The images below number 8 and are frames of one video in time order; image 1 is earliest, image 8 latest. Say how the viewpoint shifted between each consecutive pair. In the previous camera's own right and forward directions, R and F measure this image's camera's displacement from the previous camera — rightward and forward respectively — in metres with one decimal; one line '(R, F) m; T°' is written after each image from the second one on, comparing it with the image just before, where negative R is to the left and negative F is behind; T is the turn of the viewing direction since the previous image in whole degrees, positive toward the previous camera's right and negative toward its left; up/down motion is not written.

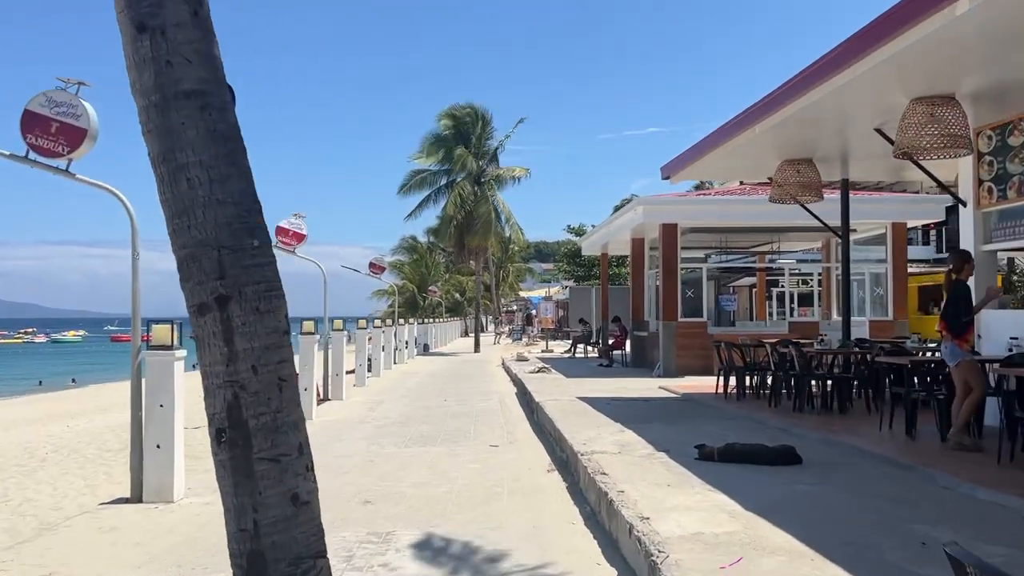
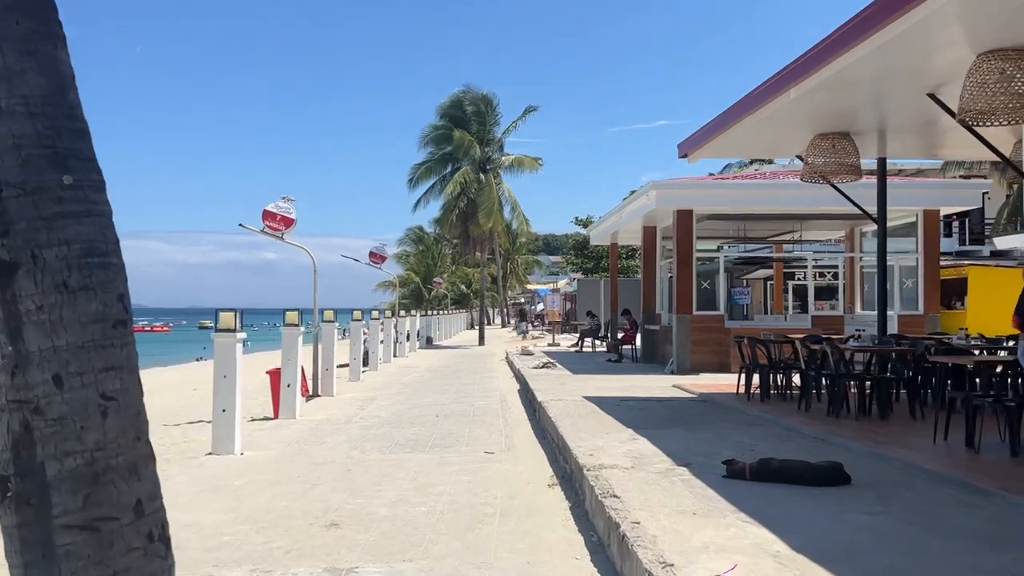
(+0.1, +1.1) m; -1°
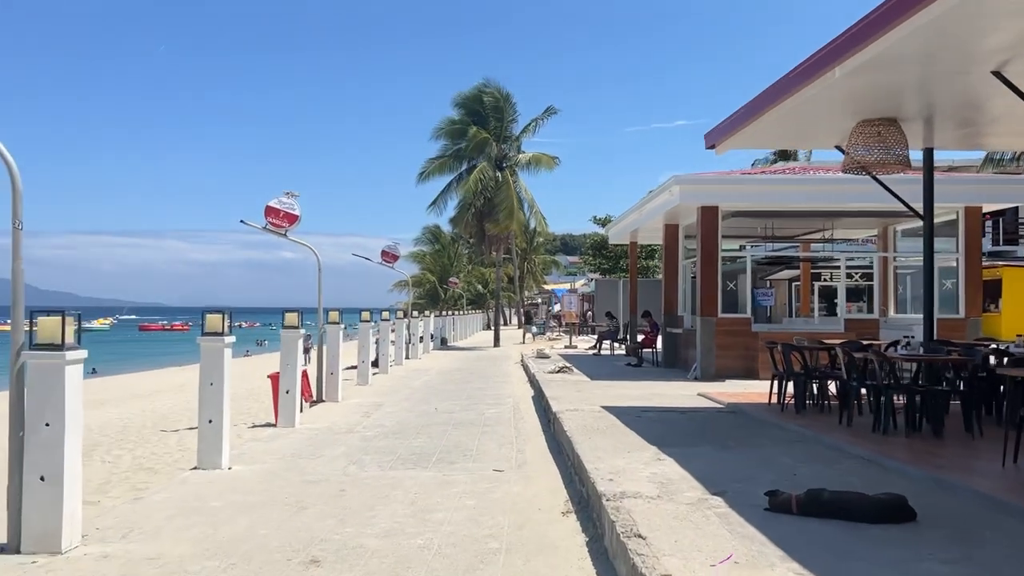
(+0.1, +0.8) m; -1°
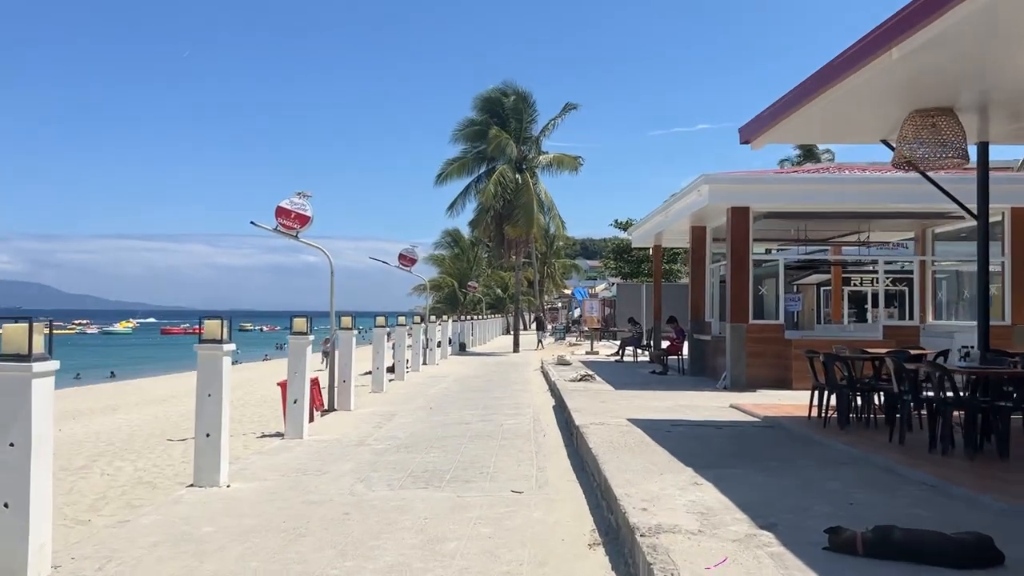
(0.0, +0.7) m; -1°
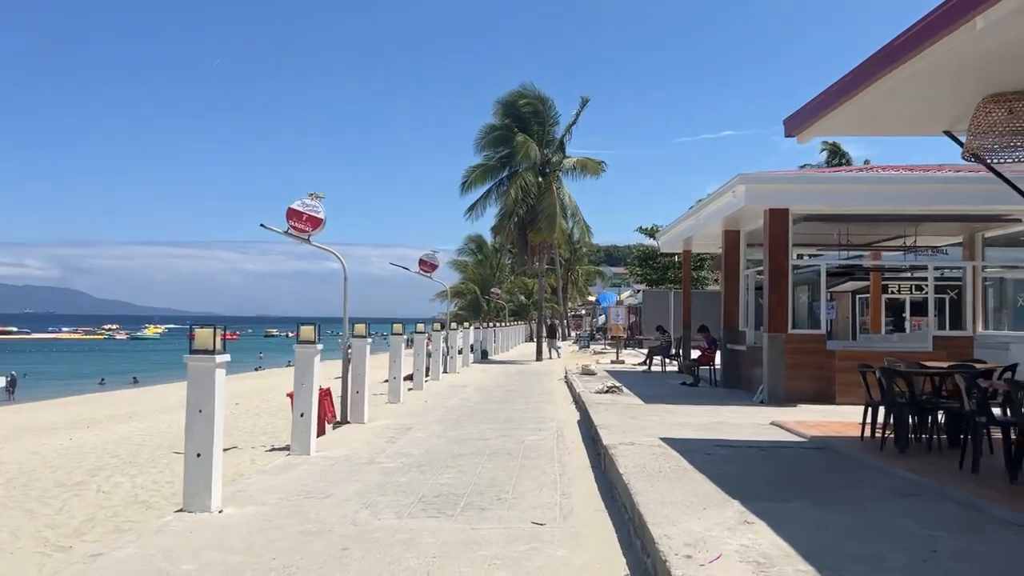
(0.0, +0.8) m; -2°
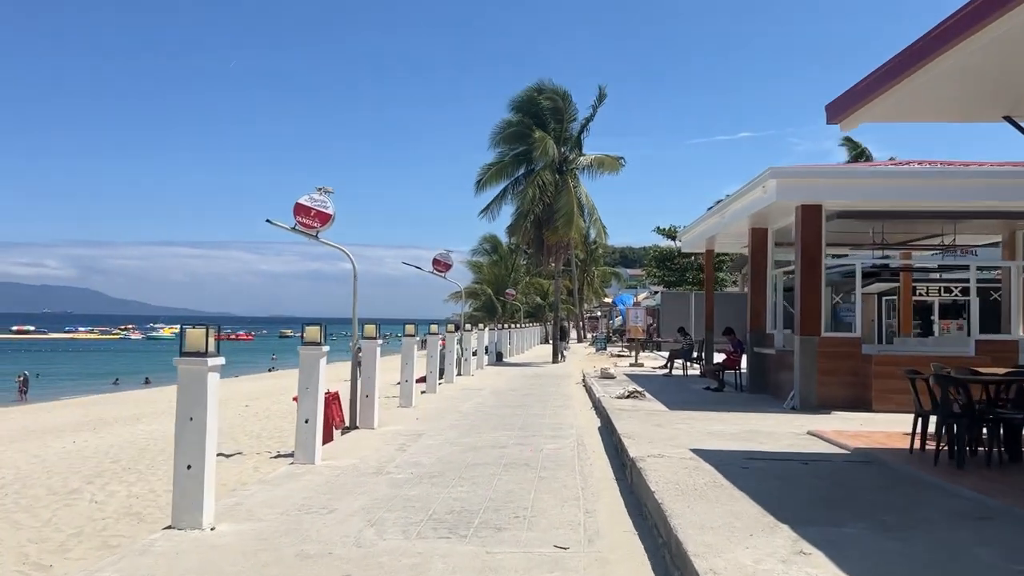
(0.0, +0.7) m; -1°
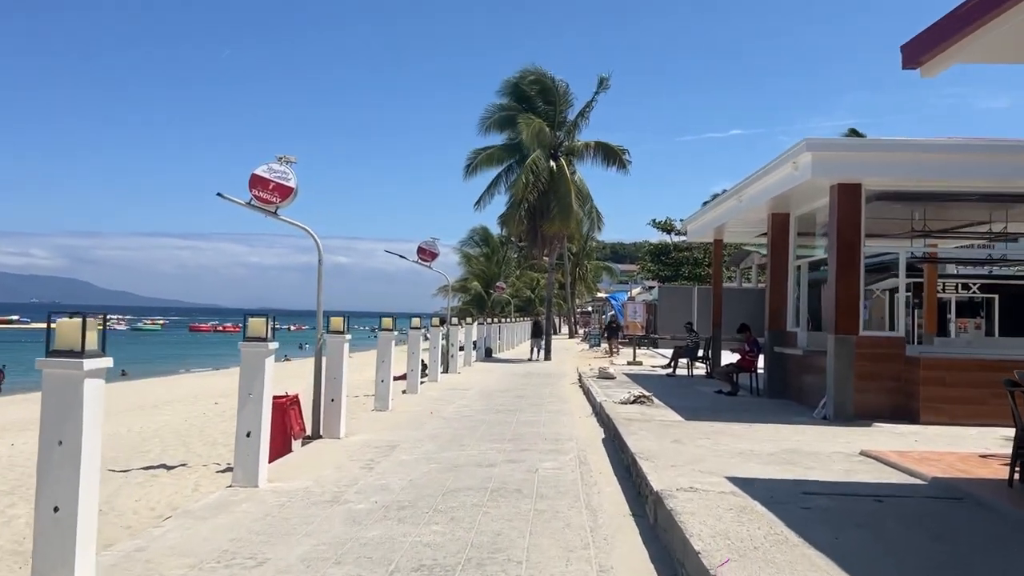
(0.0, +1.8) m; +1°
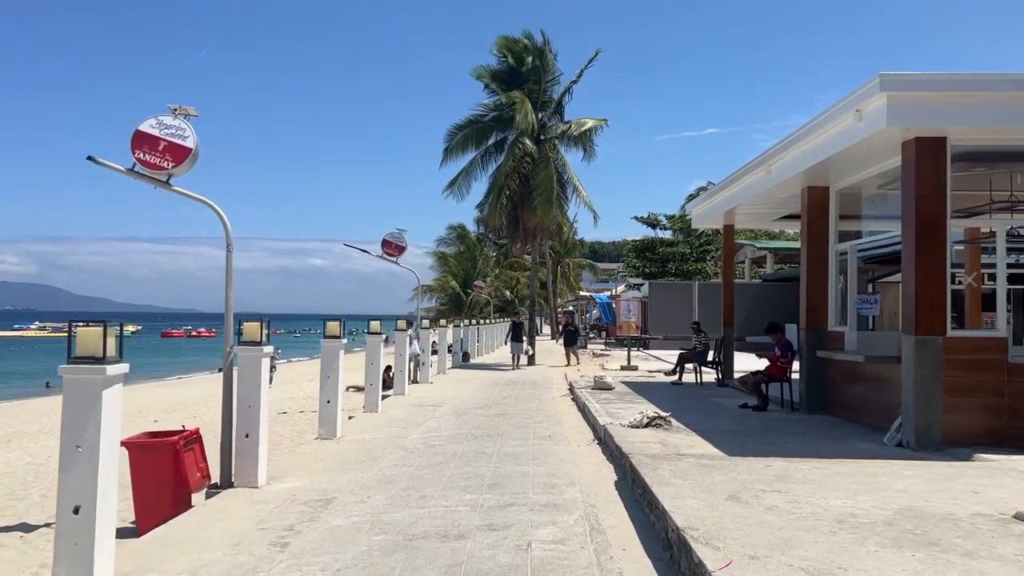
(0.0, +2.8) m; +1°
